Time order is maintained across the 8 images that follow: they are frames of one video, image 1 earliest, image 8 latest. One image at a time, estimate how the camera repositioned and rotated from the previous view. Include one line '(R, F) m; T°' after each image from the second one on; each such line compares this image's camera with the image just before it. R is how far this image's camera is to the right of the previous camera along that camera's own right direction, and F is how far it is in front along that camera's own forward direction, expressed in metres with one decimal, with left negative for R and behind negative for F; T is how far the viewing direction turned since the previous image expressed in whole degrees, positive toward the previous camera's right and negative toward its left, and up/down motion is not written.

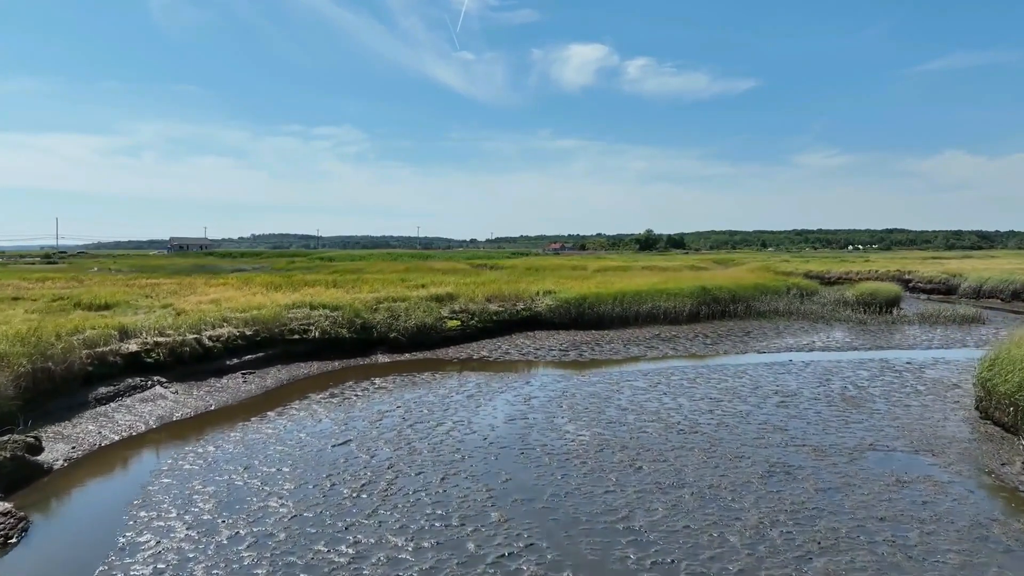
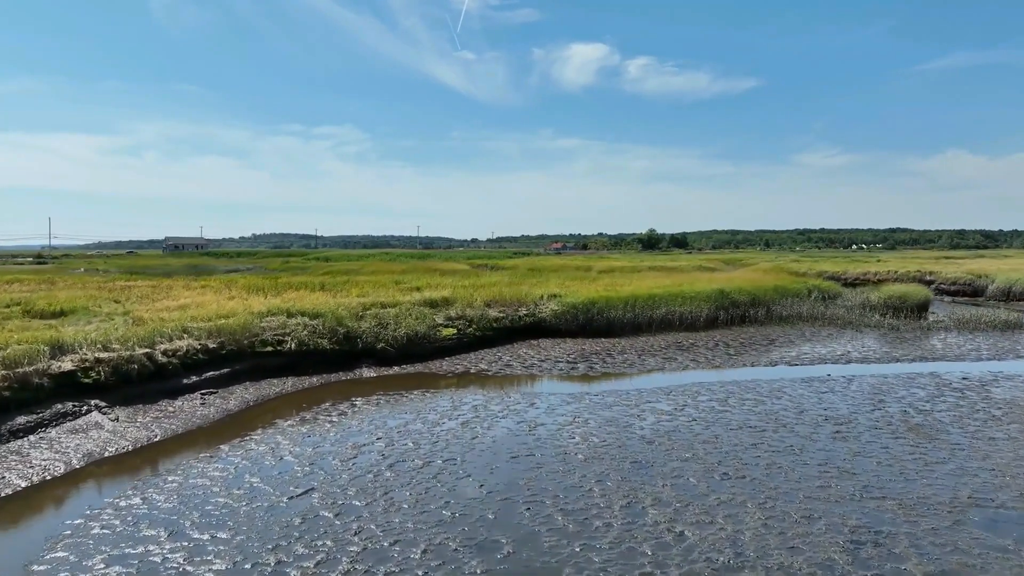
(0.0, +2.0) m; 0°
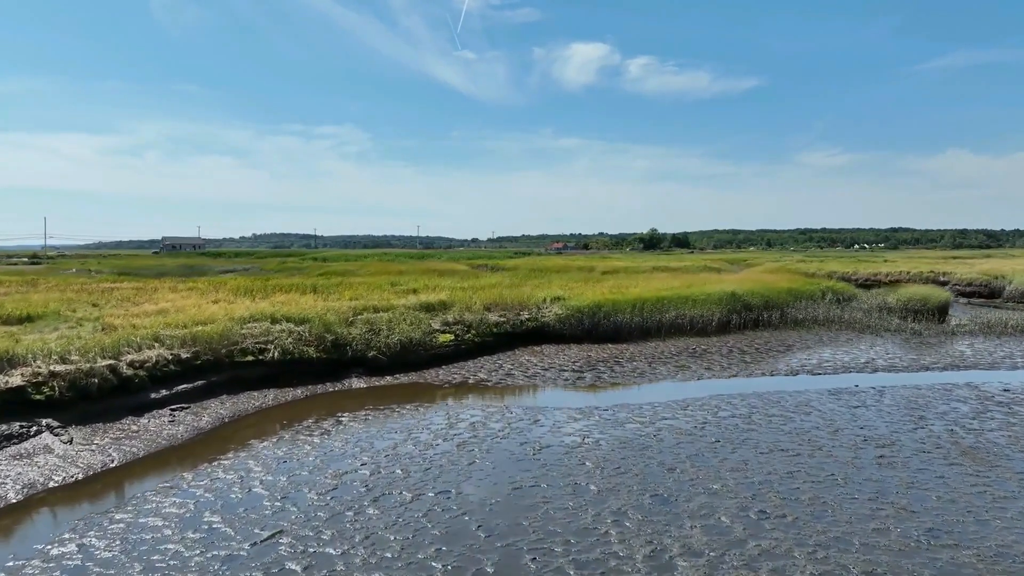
(0.0, +1.2) m; 0°
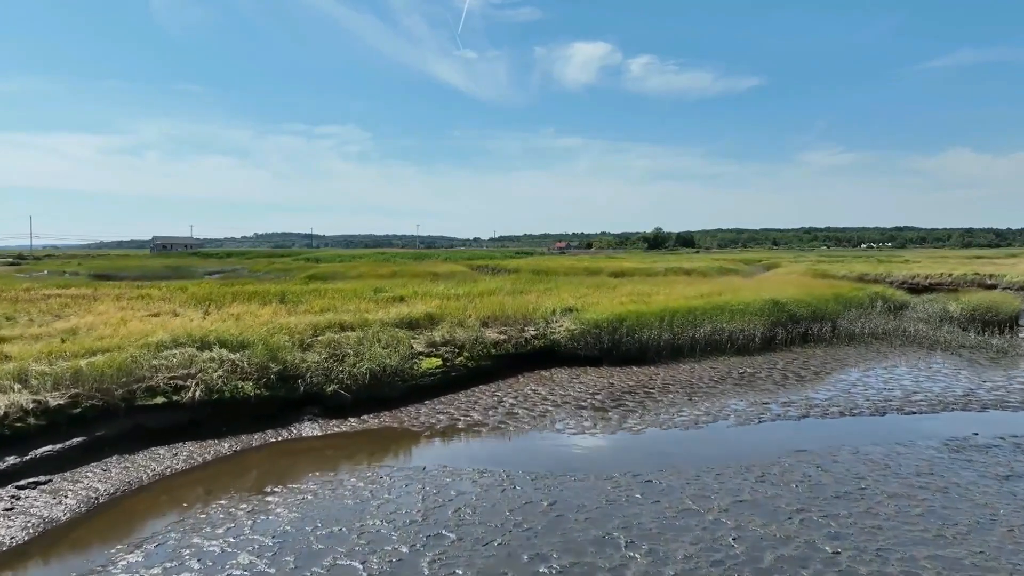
(0.0, +3.6) m; 0°
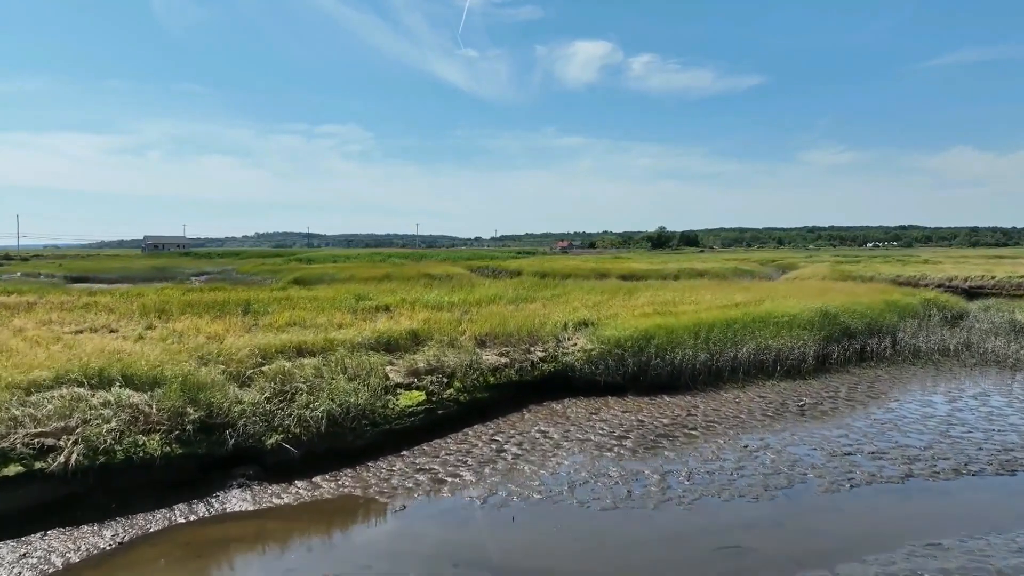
(0.0, +3.0) m; 0°
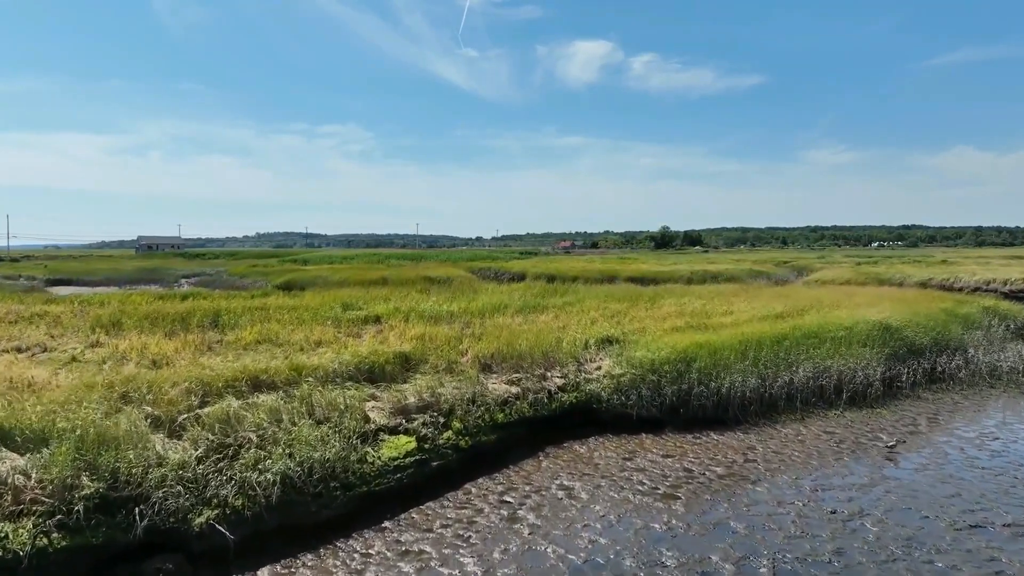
(-0.1, +2.4) m; 0°
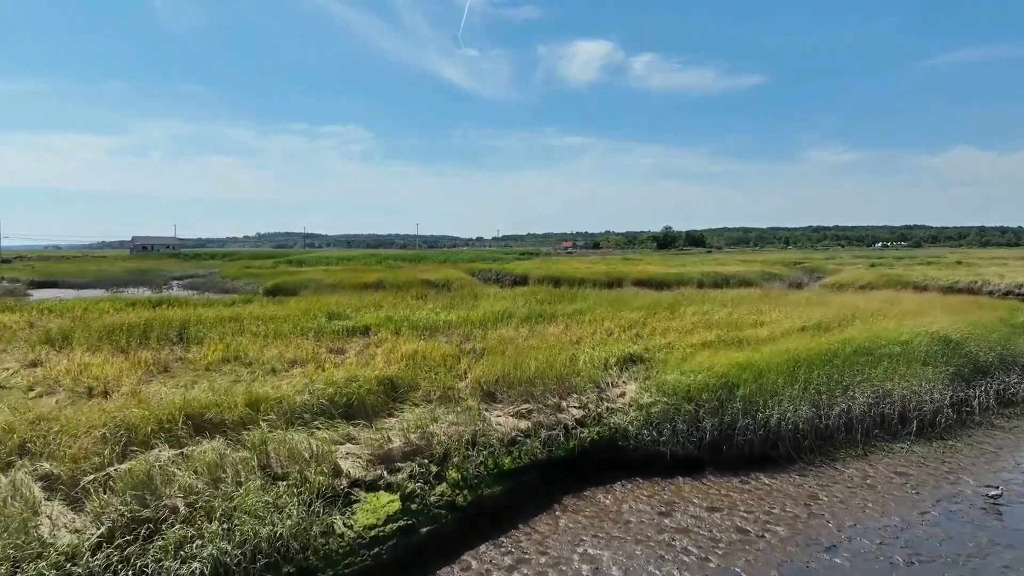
(-0.1, +1.8) m; 0°
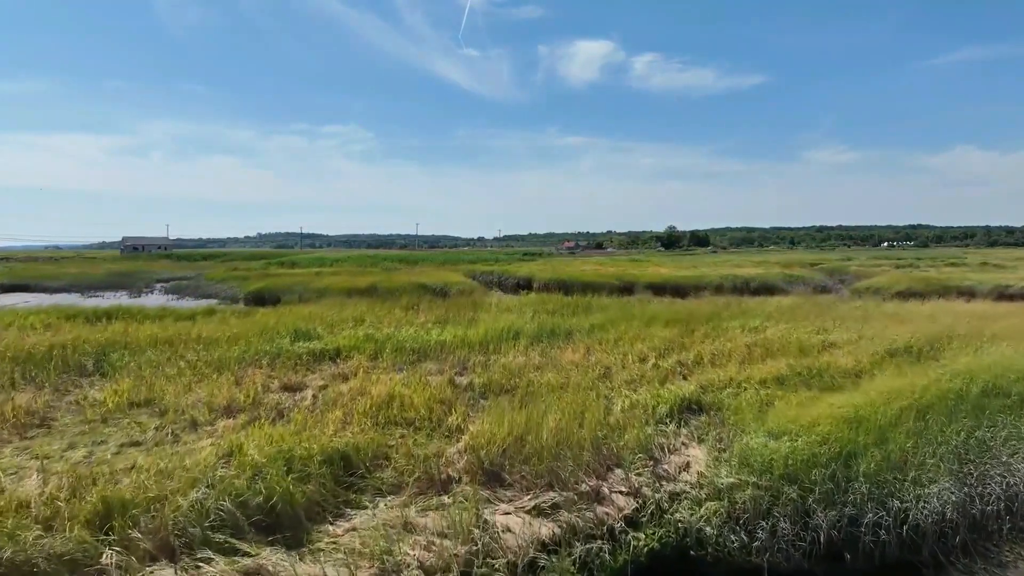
(-0.1, +3.0) m; 0°
